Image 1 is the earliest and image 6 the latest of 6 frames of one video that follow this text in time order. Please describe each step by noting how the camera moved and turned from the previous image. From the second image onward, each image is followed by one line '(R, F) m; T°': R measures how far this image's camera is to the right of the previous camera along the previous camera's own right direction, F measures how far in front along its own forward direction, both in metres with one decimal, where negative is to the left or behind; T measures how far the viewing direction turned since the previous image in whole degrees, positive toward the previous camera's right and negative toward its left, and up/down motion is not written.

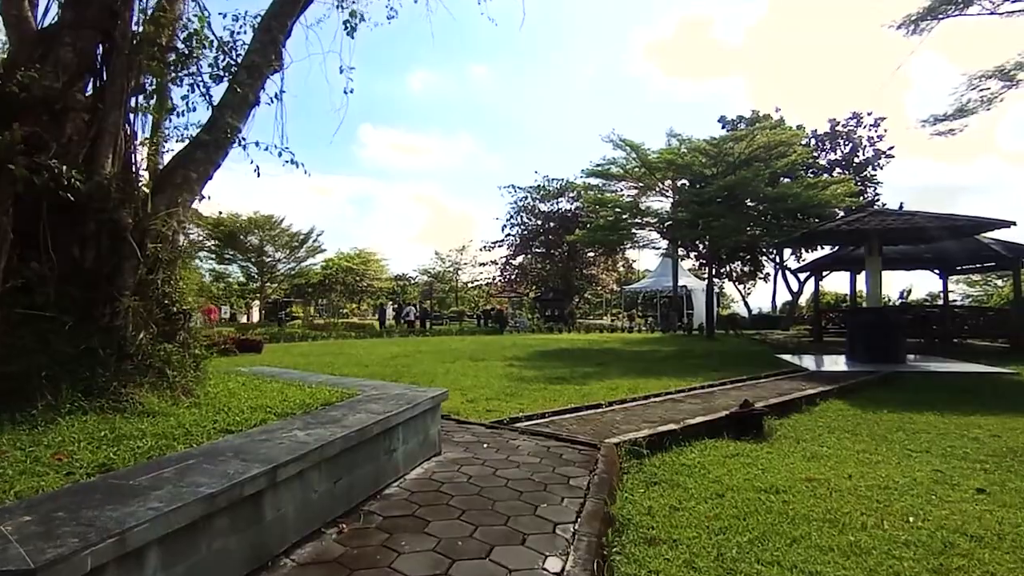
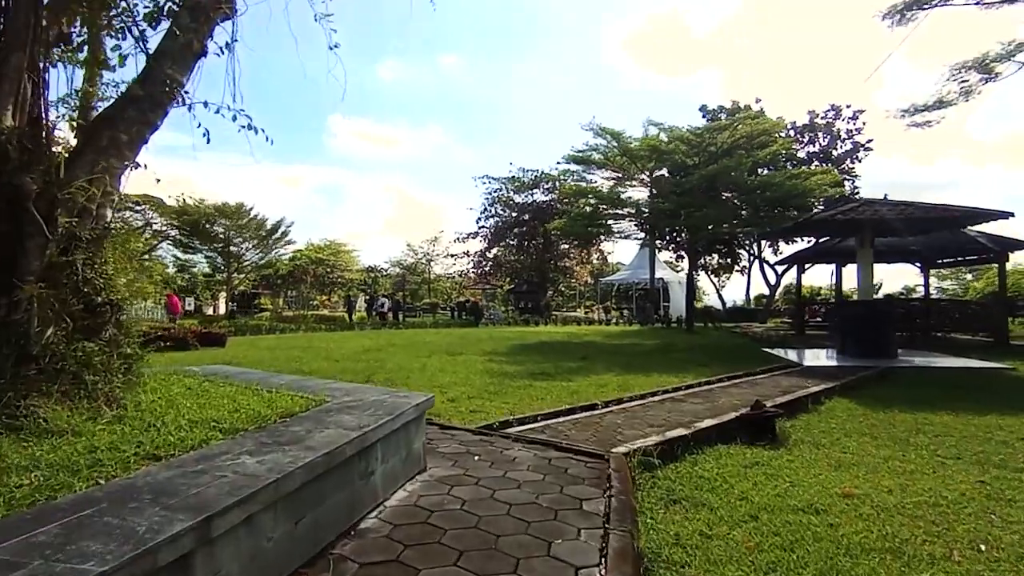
(-0.2, +0.6) m; +3°
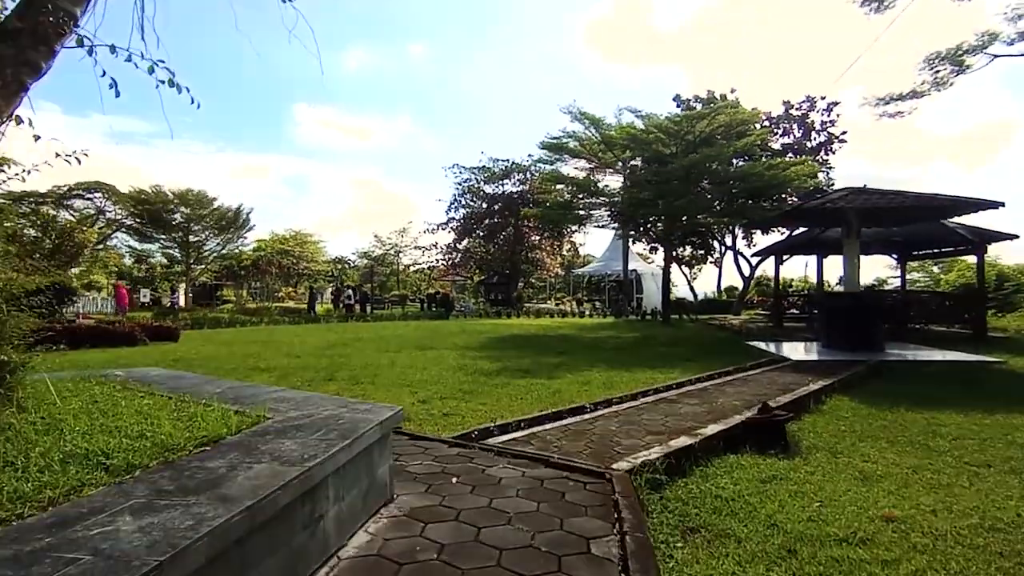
(-0.1, +0.6) m; +3°
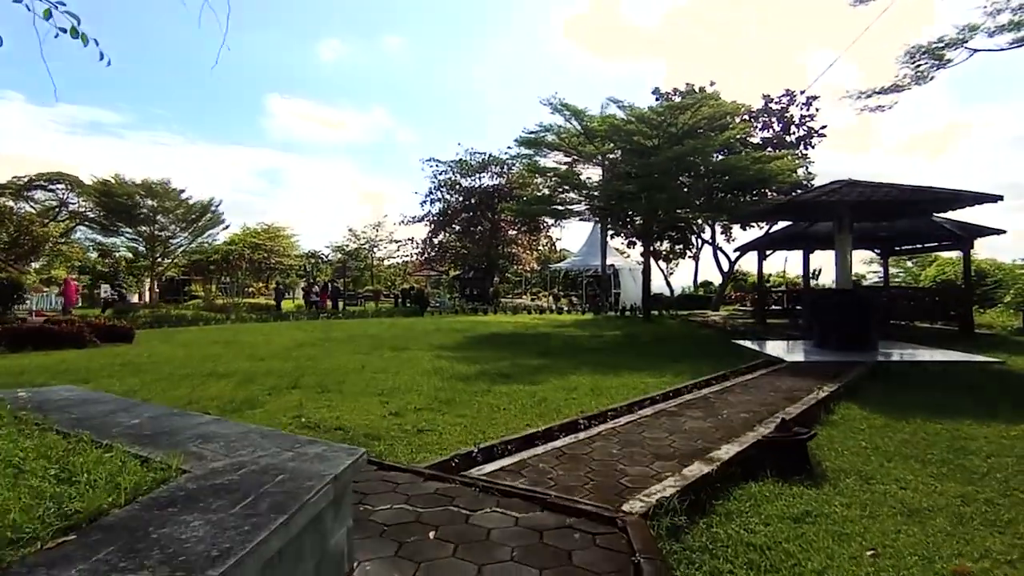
(-0.1, +0.6) m; +2°
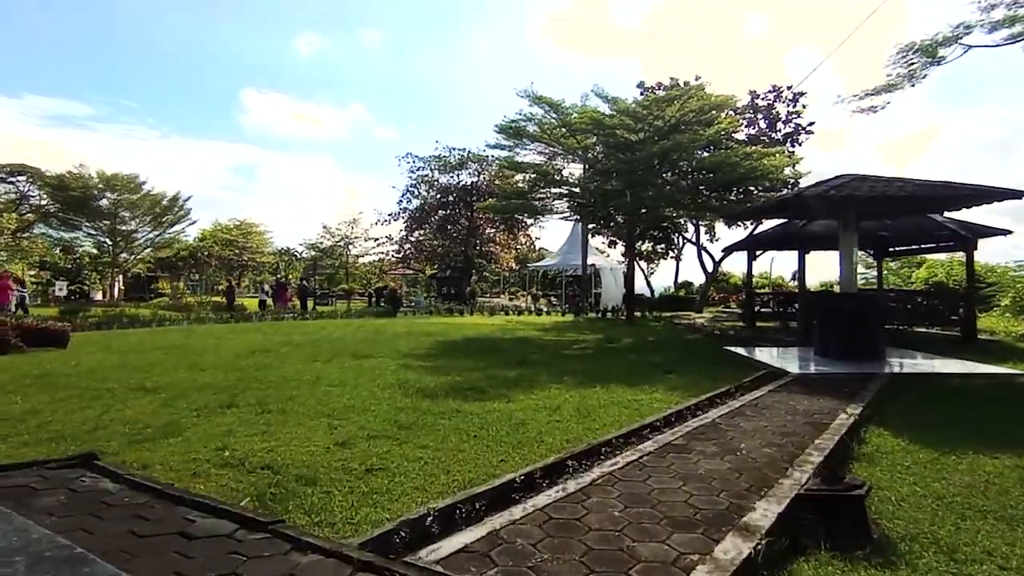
(0.0, +1.0) m; +2°
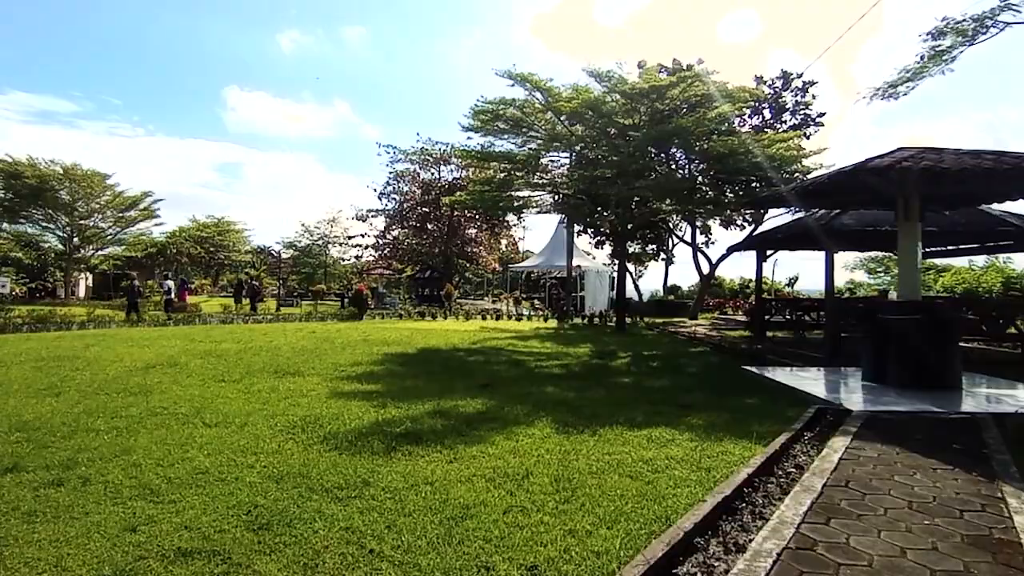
(+0.3, +2.3) m; +1°
